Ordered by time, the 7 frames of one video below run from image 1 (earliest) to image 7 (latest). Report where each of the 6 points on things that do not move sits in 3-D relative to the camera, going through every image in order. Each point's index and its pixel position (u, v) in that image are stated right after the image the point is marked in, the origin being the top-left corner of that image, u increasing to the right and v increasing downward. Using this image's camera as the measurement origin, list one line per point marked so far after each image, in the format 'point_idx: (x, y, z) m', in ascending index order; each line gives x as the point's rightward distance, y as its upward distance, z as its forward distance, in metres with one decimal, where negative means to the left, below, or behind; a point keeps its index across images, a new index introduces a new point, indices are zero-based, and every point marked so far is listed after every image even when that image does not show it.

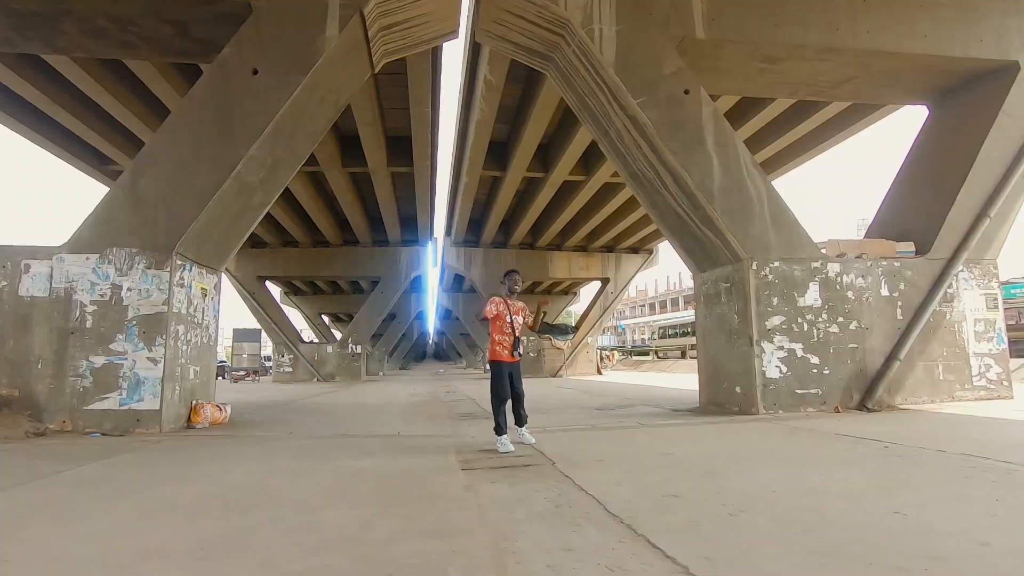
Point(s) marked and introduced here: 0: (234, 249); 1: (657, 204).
0: (-4.1, +0.6, +8.0) m
1: (+2.3, +1.3, +8.8) m
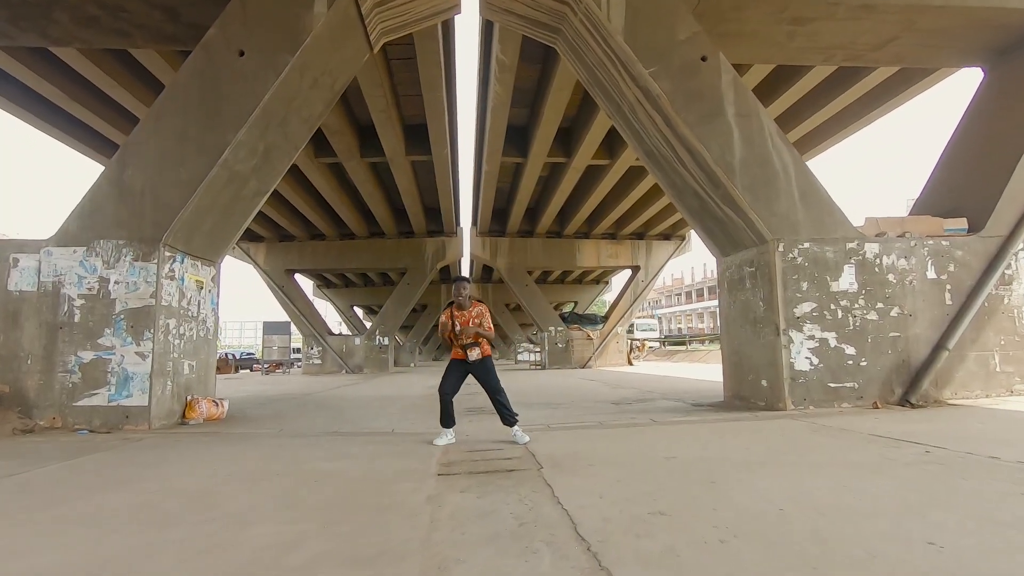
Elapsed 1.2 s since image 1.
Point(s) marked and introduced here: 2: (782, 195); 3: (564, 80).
0: (-4.0, +0.7, +7.8) m
1: (+2.4, +1.6, +8.1) m
2: (+3.6, +1.2, +7.3) m
3: (+1.2, +4.9, +13.1) m
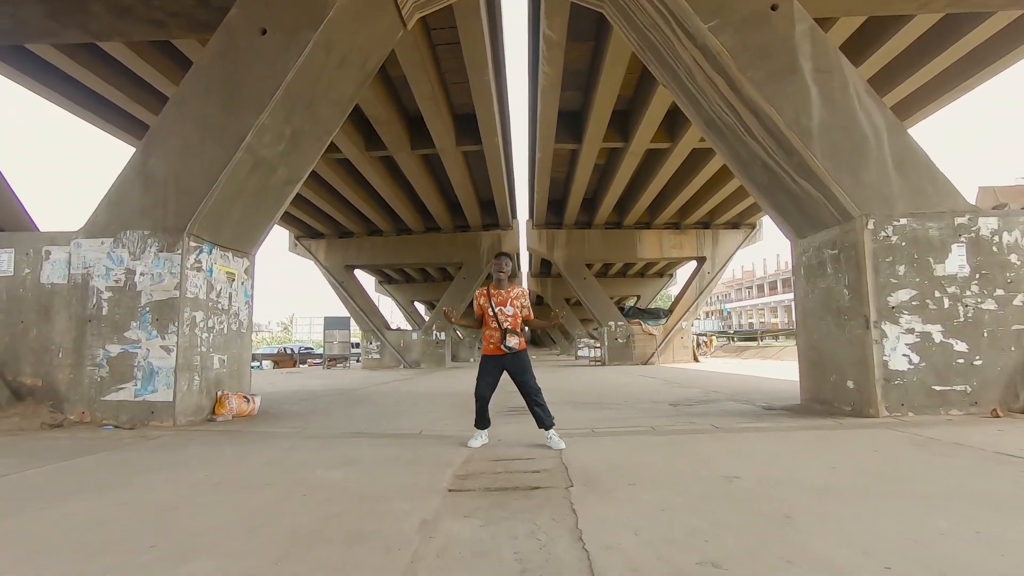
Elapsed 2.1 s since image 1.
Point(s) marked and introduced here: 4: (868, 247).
0: (-3.4, +0.8, +7.6) m
1: (+2.9, +1.7, +7.1) m
2: (+4.0, +1.4, +6.2) m
3: (+2.3, +5.1, +12.2) m
4: (+3.9, +0.5, +6.0) m
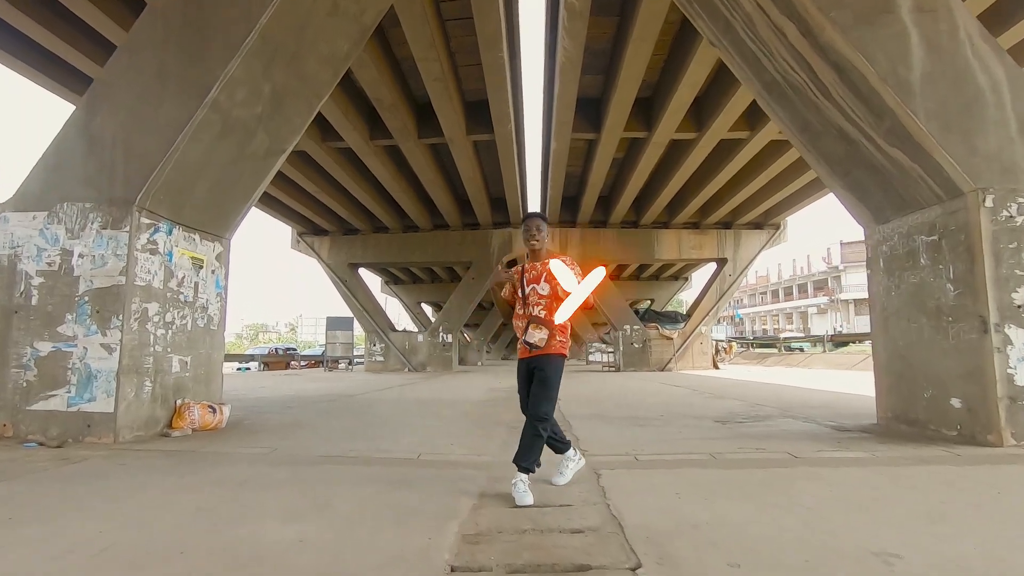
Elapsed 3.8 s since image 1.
0: (-3.2, +0.9, +6.4) m
1: (+3.2, +1.8, +5.9) m
2: (+4.2, +1.4, +4.9) m
3: (+2.6, +5.1, +11.0) m
4: (+4.1, +0.5, +4.8) m
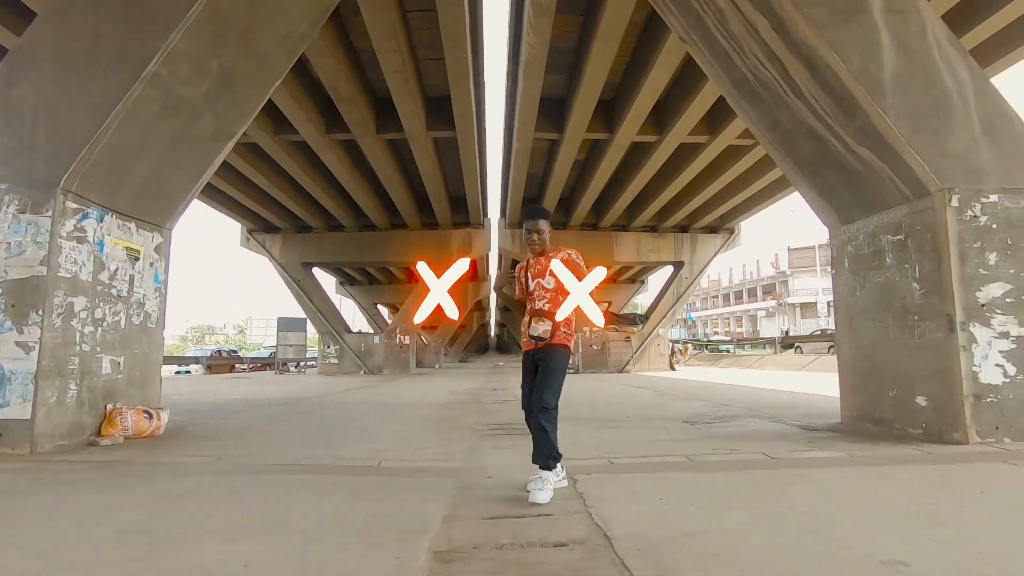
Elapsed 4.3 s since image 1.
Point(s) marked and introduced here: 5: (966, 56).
0: (-3.5, +1.0, +5.9) m
1: (+2.8, +1.8, +5.9) m
2: (+4.0, +1.5, +5.0) m
3: (+1.9, +5.1, +10.9) m
4: (+3.9, +0.5, +4.8) m
5: (+4.1, +2.1, +5.1) m
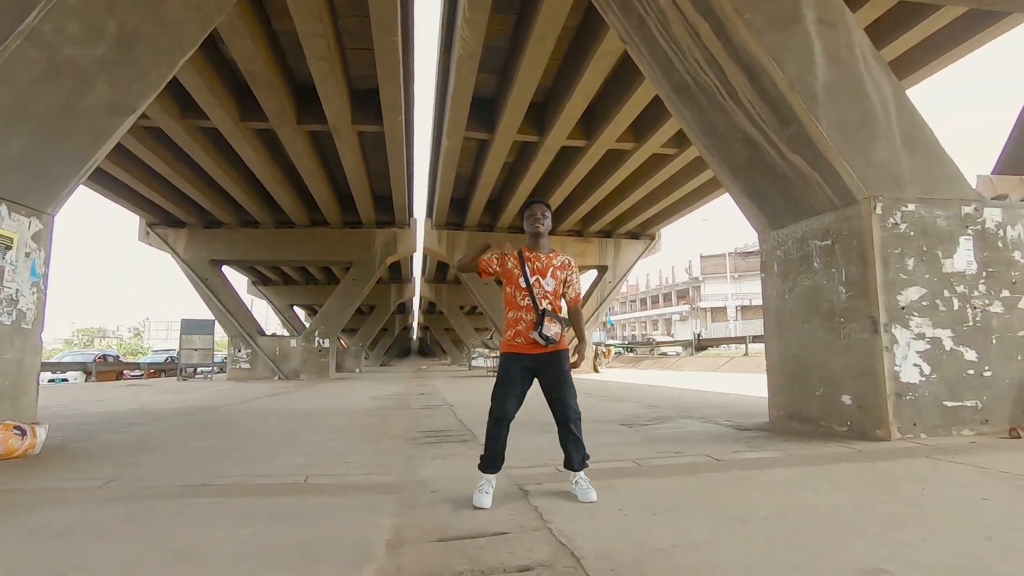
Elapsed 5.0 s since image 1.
0: (-4.1, +1.0, +5.1) m
1: (+2.2, +1.8, +6.0) m
2: (+3.5, +1.4, +5.2) m
3: (+0.7, +5.1, +10.9) m
4: (+3.3, +0.5, +5.1) m
5: (+3.6, +2.1, +5.4) m
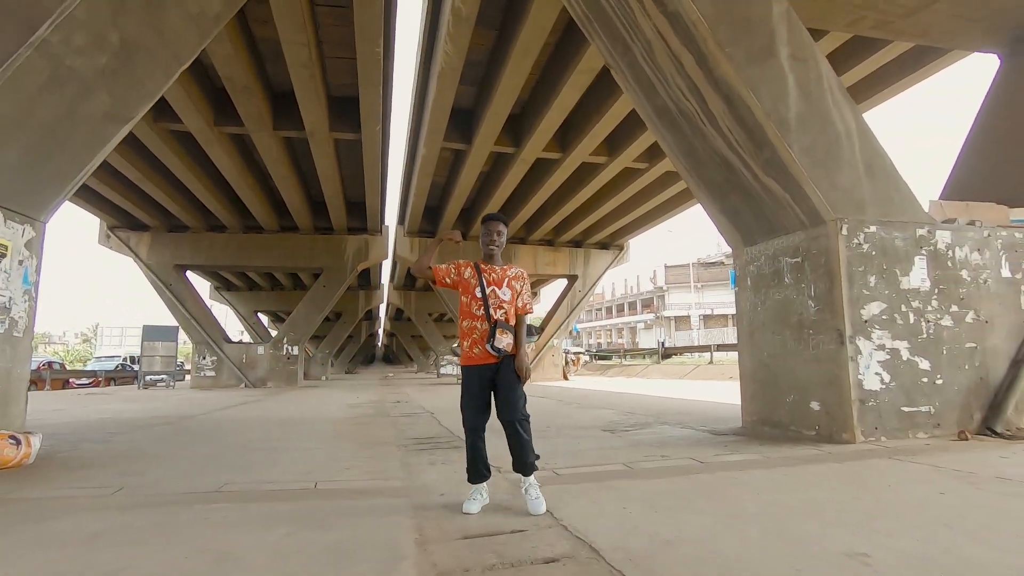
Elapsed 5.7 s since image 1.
0: (-4.2, +1.0, +5.1) m
1: (+2.1, +1.6, +6.4) m
2: (+3.4, +1.3, +5.7) m
3: (+0.3, +4.9, +11.2) m
4: (+3.3, +0.3, +5.5) m
5: (+3.6, +2.0, +5.8) m
